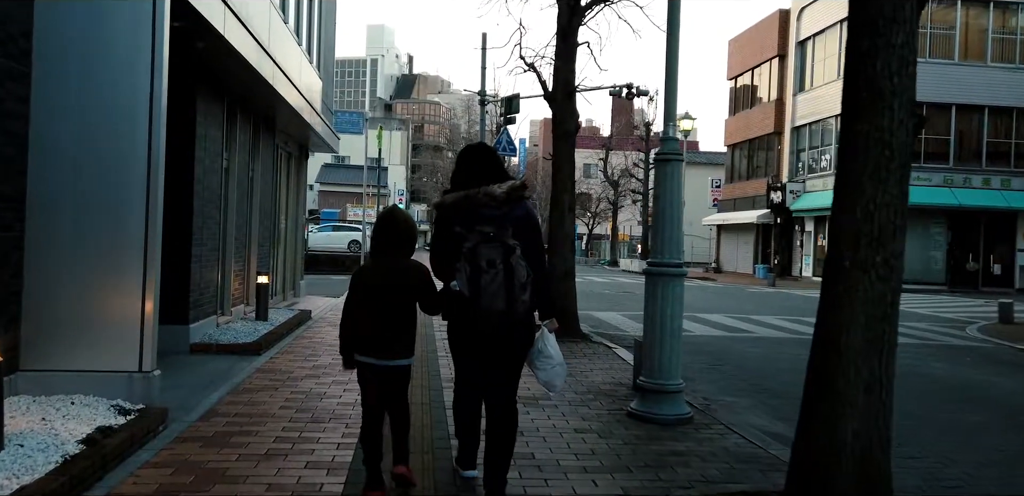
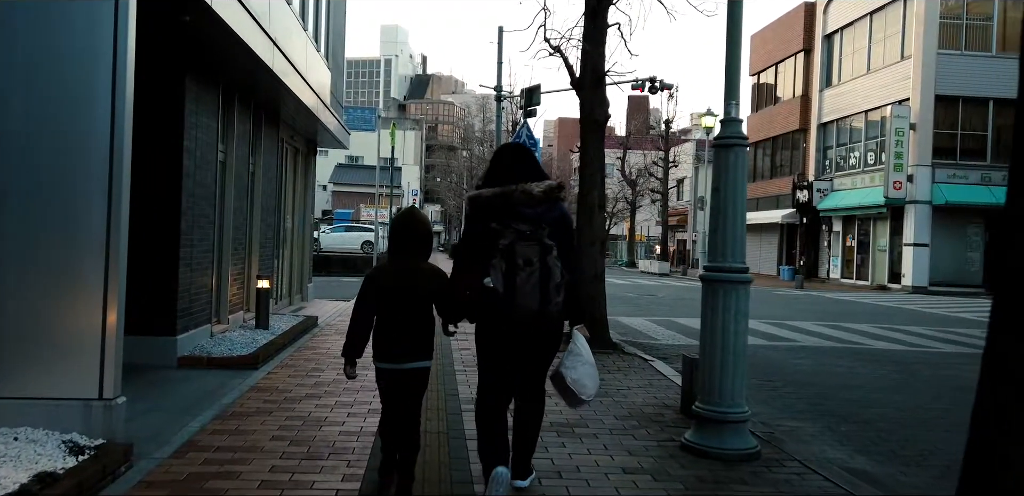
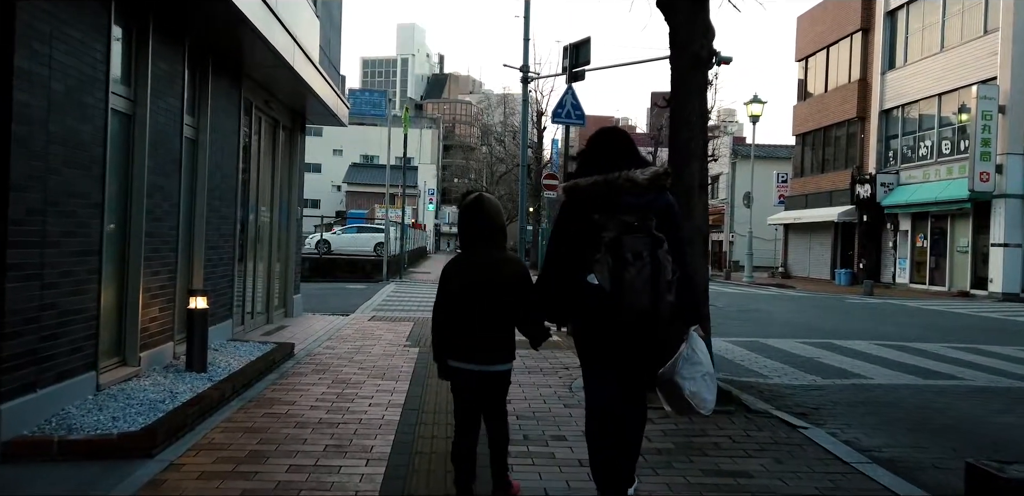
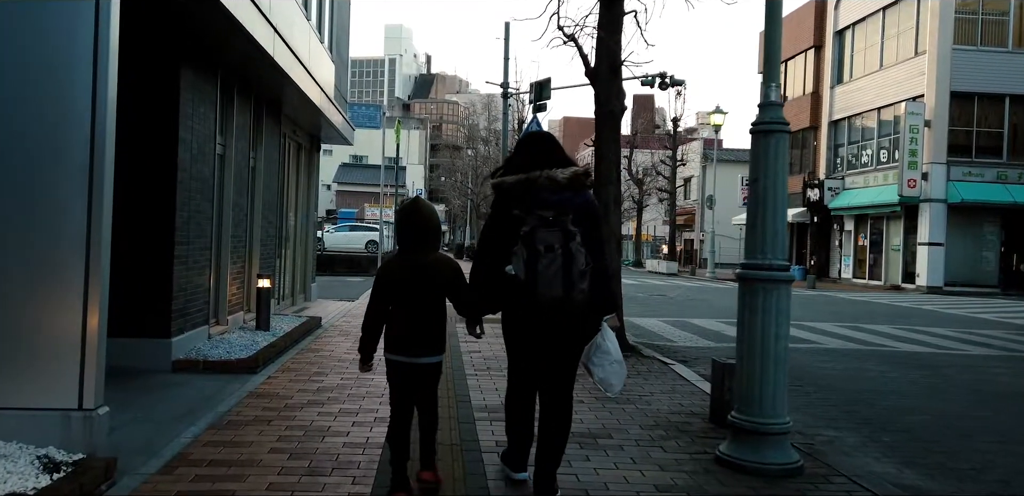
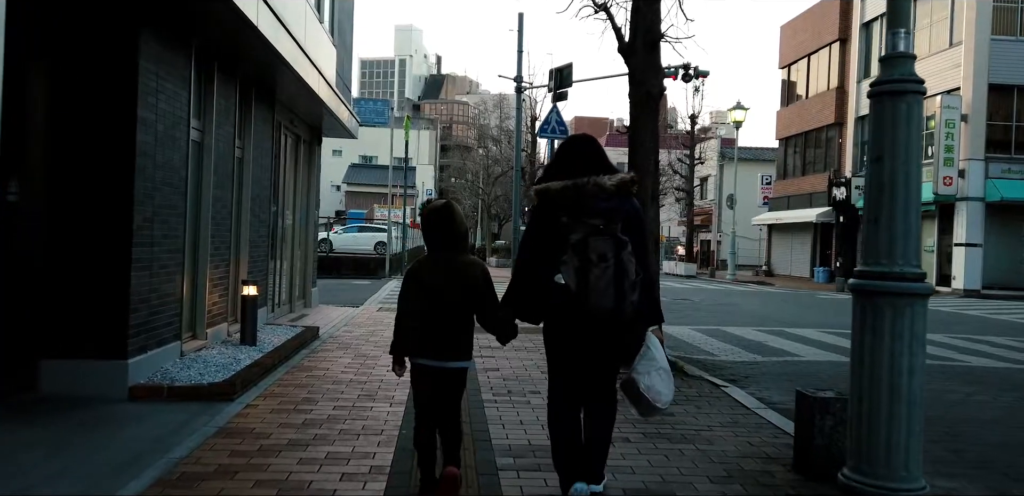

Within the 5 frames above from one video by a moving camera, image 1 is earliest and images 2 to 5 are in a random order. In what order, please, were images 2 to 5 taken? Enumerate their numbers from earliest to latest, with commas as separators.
2, 4, 5, 3
